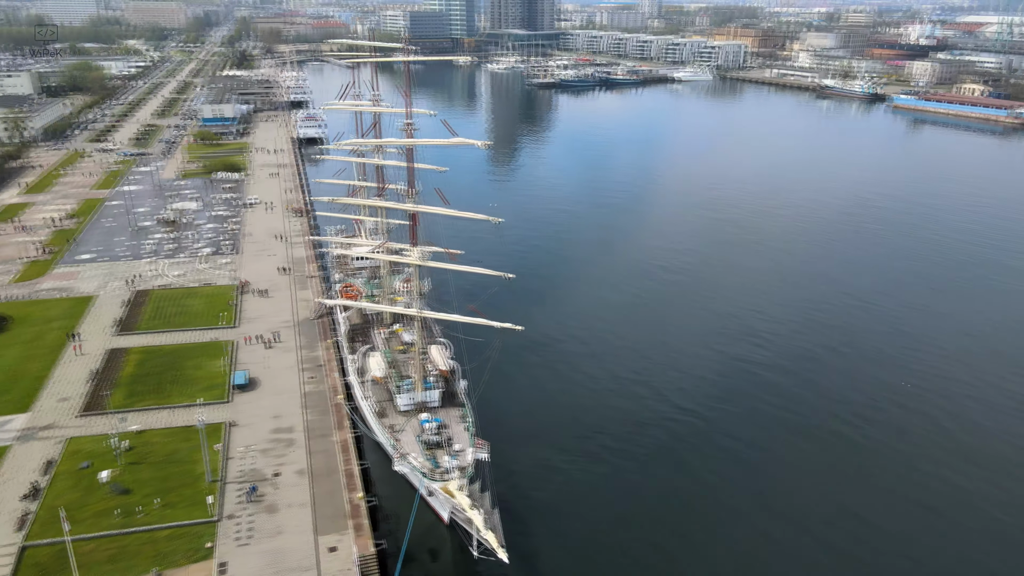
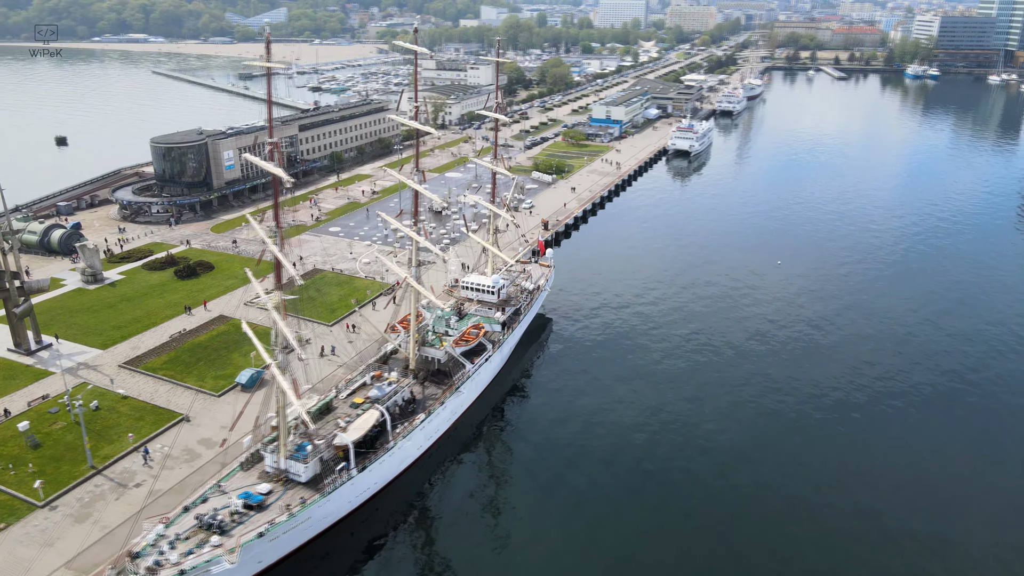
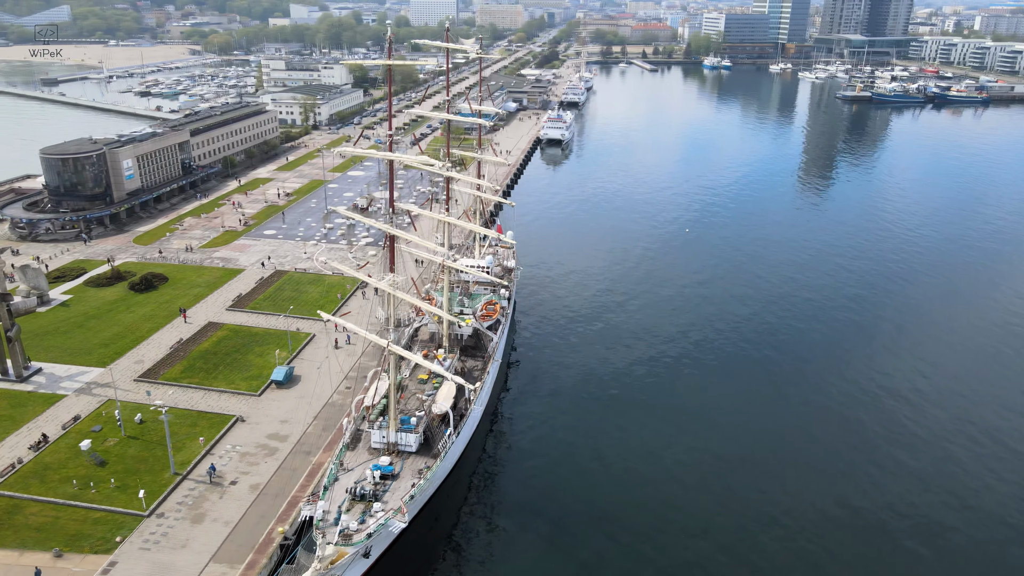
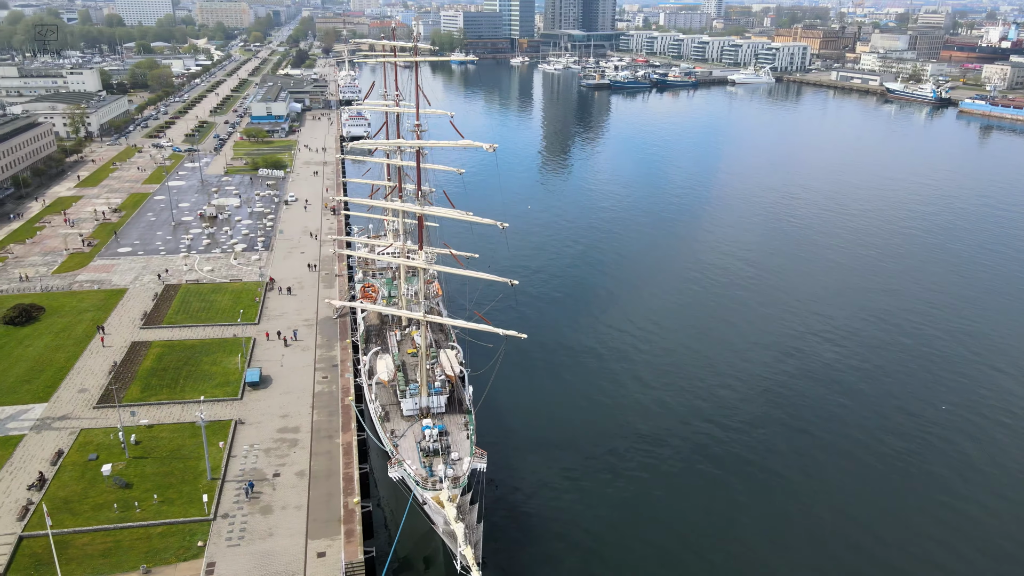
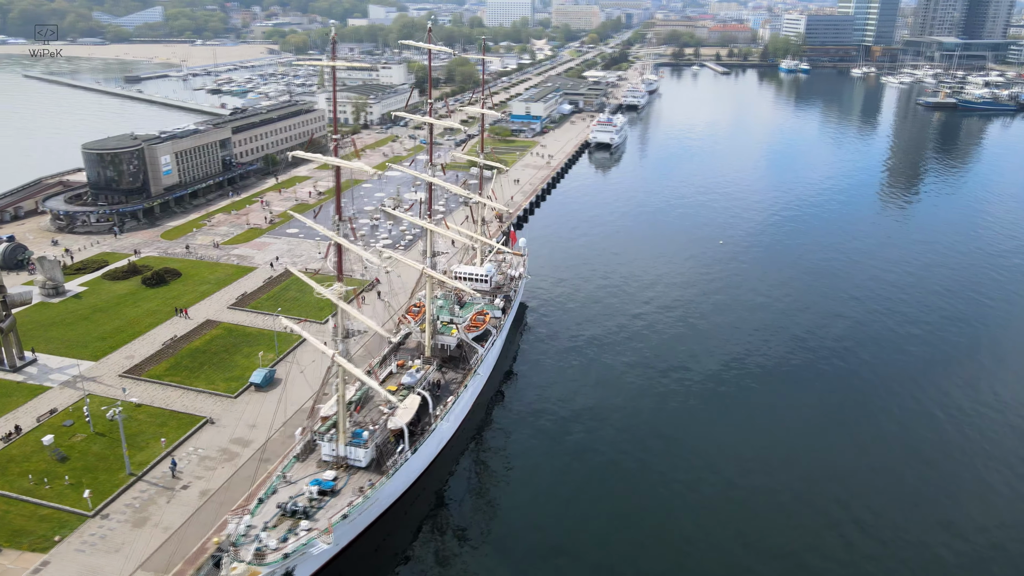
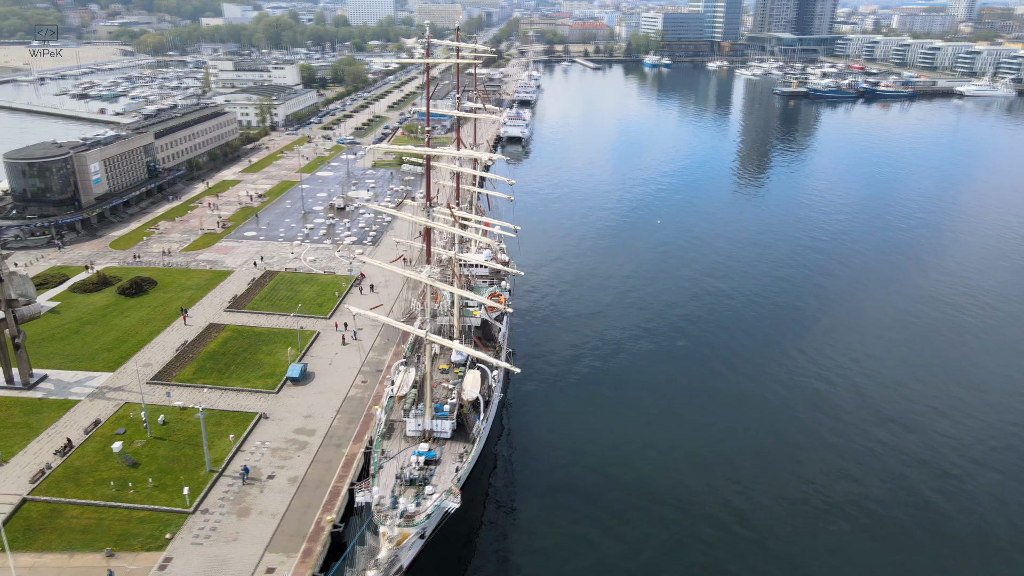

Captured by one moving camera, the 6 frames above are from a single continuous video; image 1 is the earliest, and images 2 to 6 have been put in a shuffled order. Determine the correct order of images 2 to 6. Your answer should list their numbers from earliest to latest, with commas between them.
4, 6, 3, 5, 2
